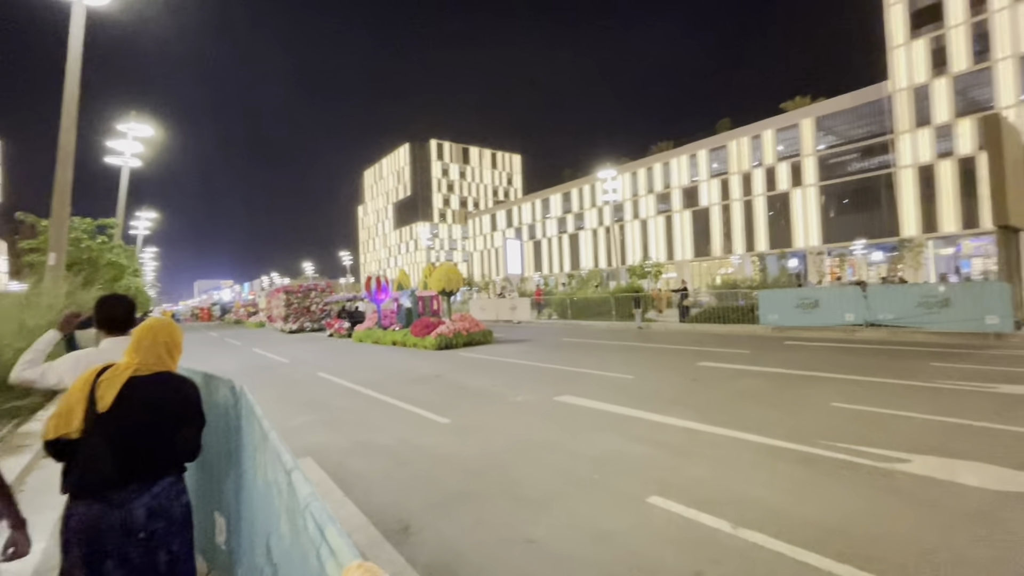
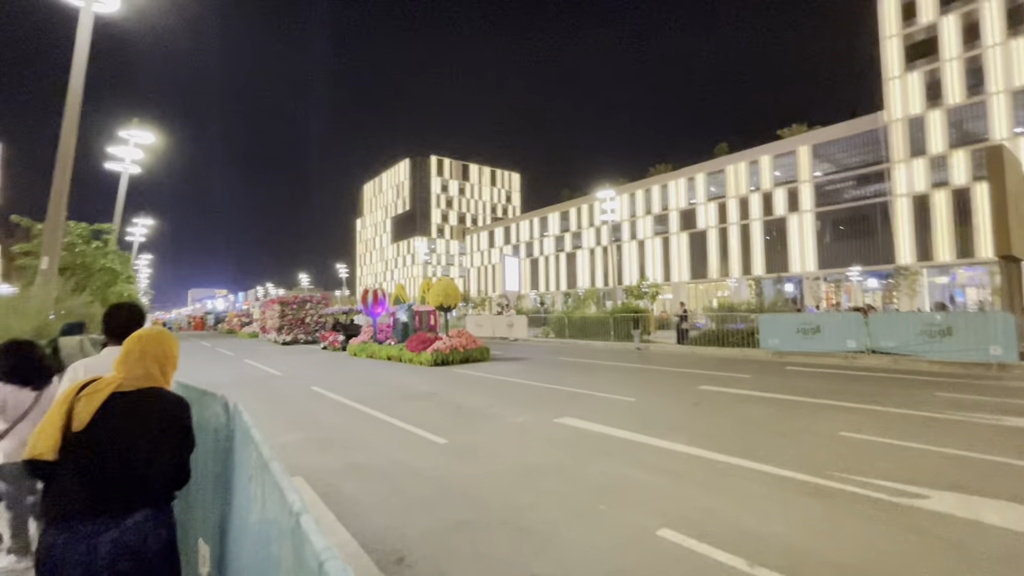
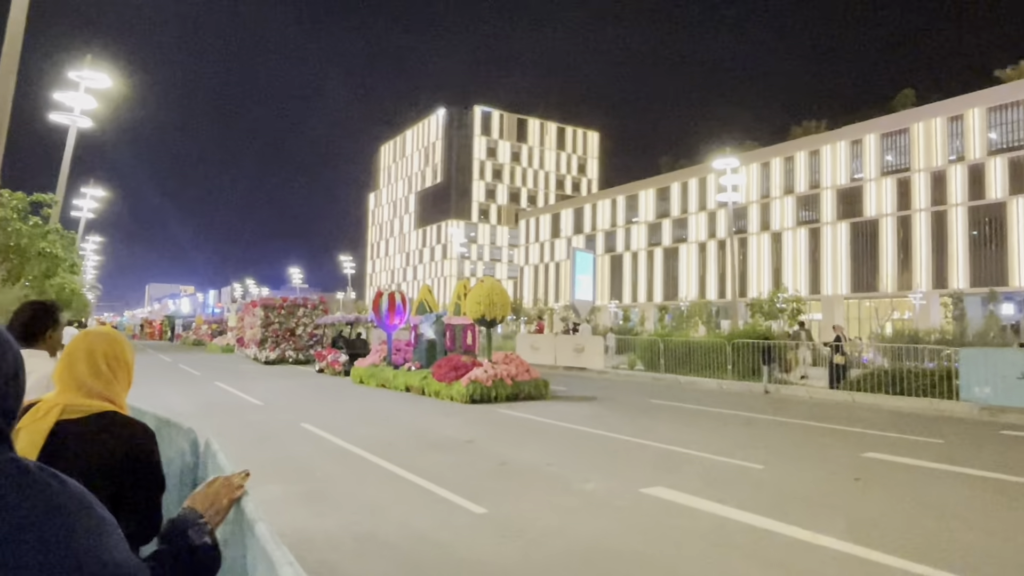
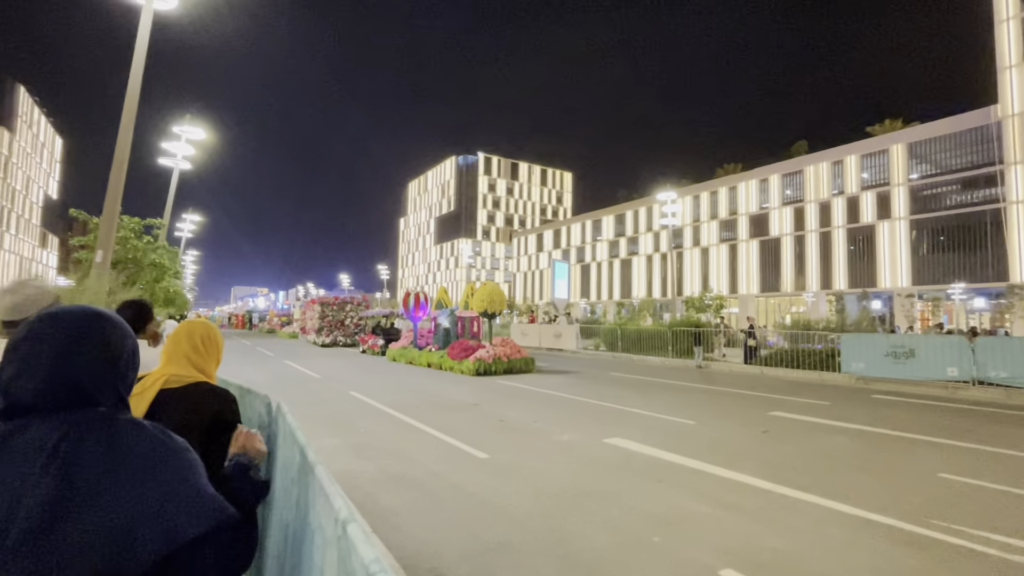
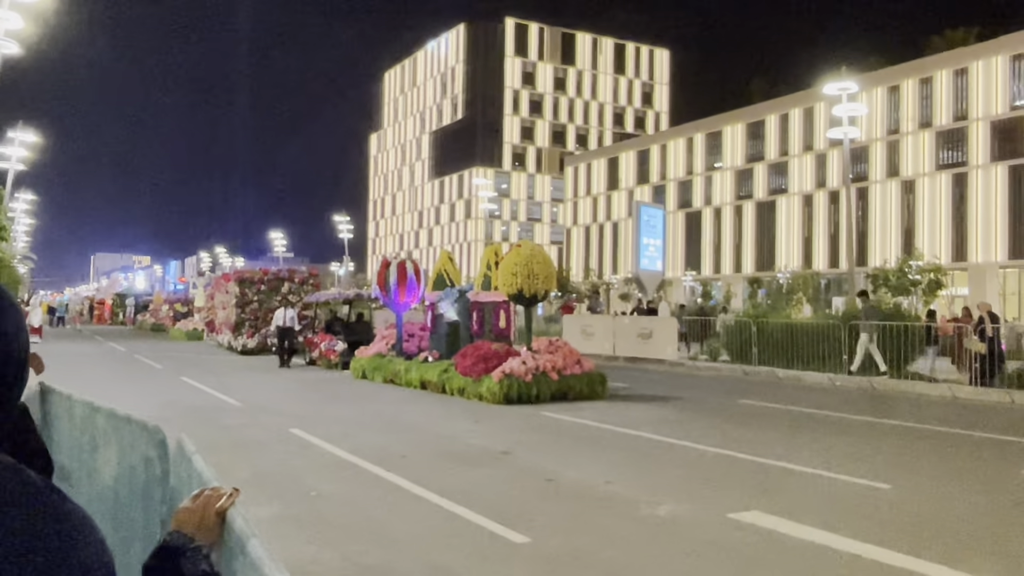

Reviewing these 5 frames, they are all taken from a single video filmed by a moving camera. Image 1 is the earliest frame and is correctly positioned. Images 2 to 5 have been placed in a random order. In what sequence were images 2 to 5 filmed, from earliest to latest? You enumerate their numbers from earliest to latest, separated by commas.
2, 4, 3, 5
